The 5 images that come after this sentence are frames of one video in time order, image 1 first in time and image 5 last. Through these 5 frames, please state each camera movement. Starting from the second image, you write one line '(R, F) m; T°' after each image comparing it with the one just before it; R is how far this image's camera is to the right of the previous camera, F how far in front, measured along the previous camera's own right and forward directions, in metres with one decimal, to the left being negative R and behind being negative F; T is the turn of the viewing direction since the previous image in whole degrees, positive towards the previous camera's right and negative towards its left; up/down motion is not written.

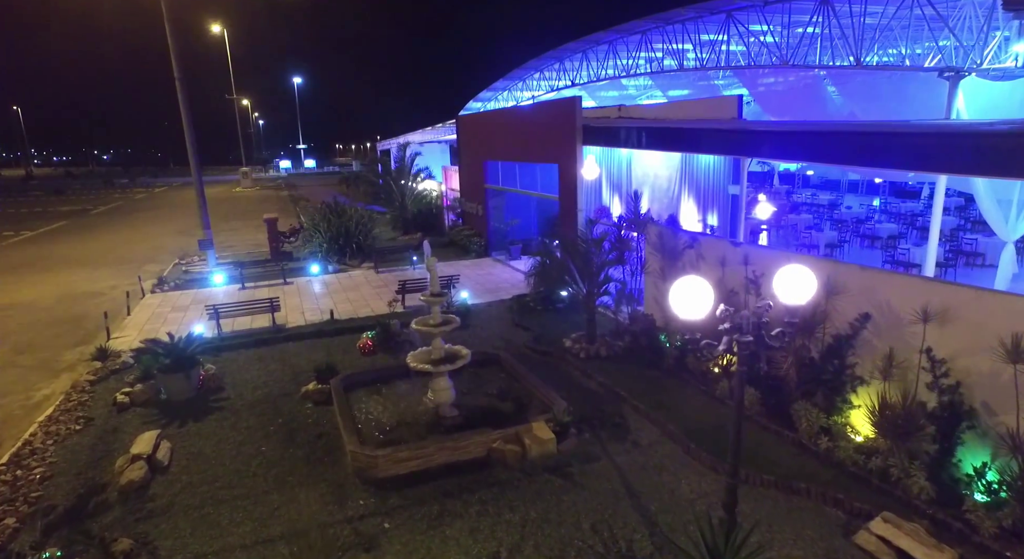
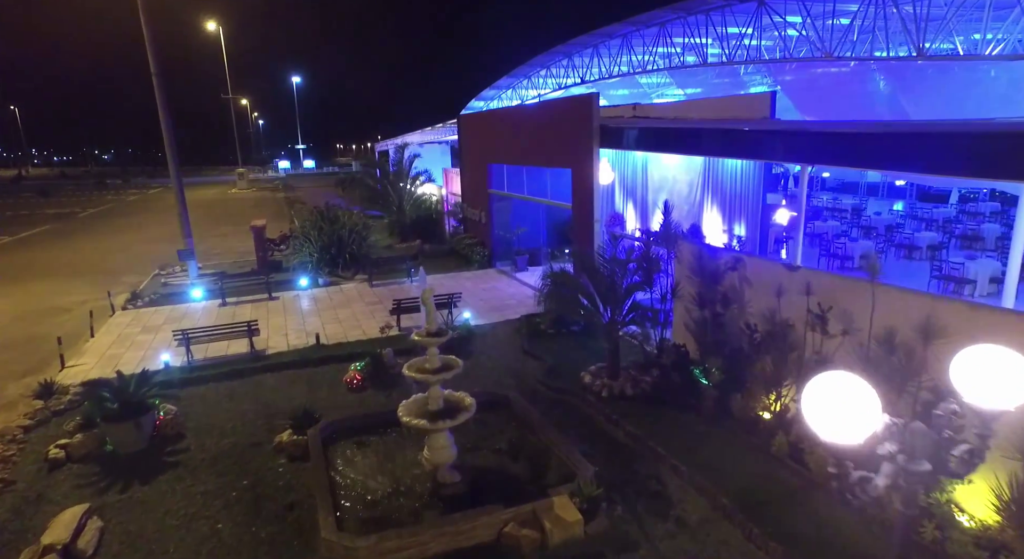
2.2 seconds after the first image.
(-0.1, +1.3) m; 0°
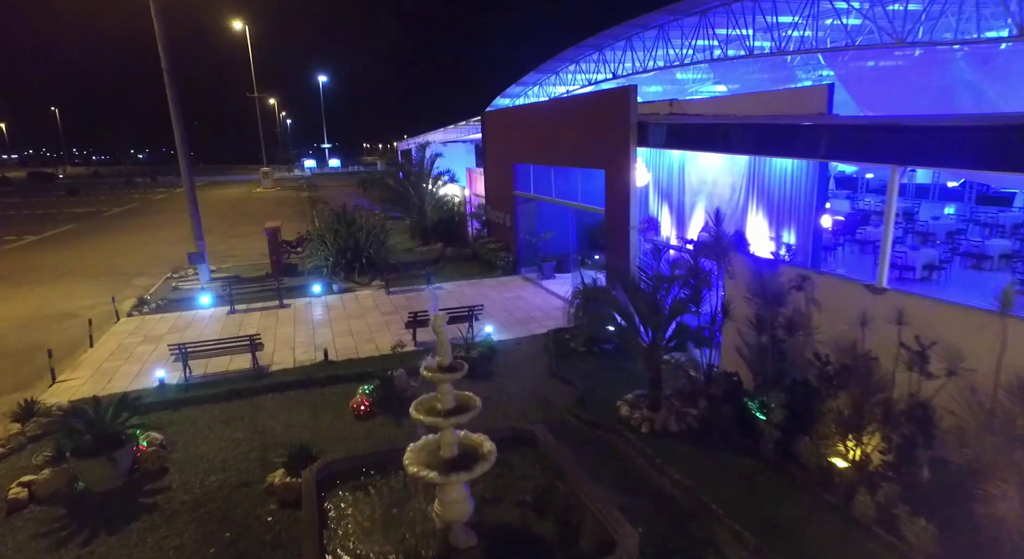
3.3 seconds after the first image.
(0.0, +0.9) m; -2°
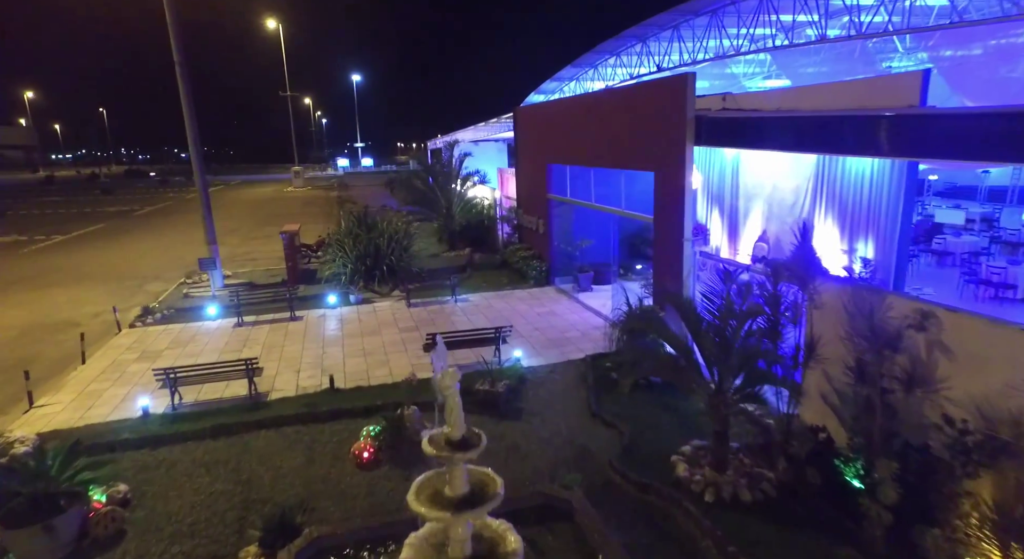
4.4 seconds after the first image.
(0.0, +1.3) m; -3°
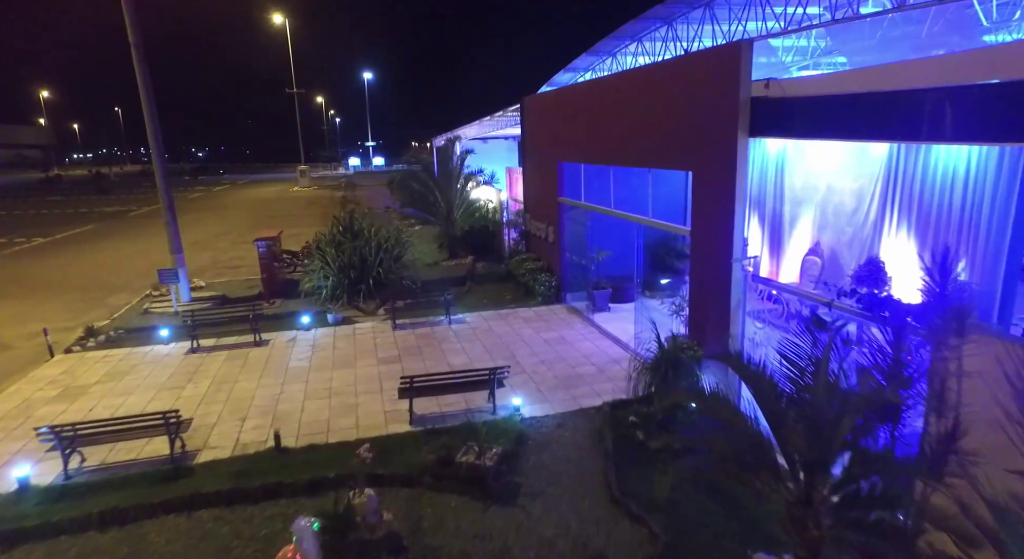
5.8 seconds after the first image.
(+0.2, +1.8) m; -1°
